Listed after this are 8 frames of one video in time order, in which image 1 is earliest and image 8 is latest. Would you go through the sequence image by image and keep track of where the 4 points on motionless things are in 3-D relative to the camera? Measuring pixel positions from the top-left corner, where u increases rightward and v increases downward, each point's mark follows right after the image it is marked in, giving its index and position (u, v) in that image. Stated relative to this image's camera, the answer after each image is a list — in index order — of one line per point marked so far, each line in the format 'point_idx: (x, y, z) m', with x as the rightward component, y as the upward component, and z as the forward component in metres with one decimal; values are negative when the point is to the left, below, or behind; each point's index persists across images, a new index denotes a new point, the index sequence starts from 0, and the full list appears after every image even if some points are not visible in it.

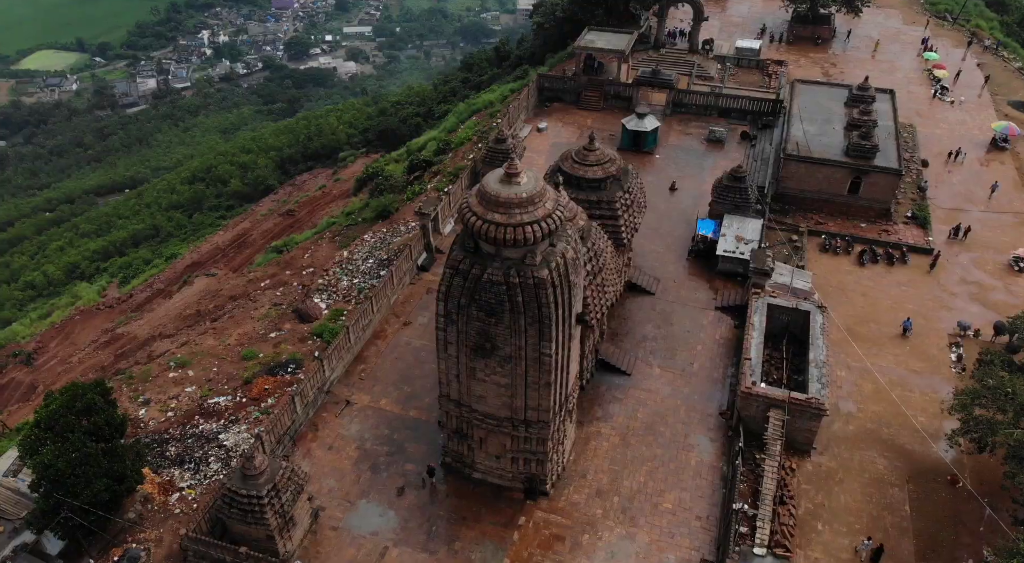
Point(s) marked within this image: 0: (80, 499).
0: (-8.5, -4.3, +14.4) m
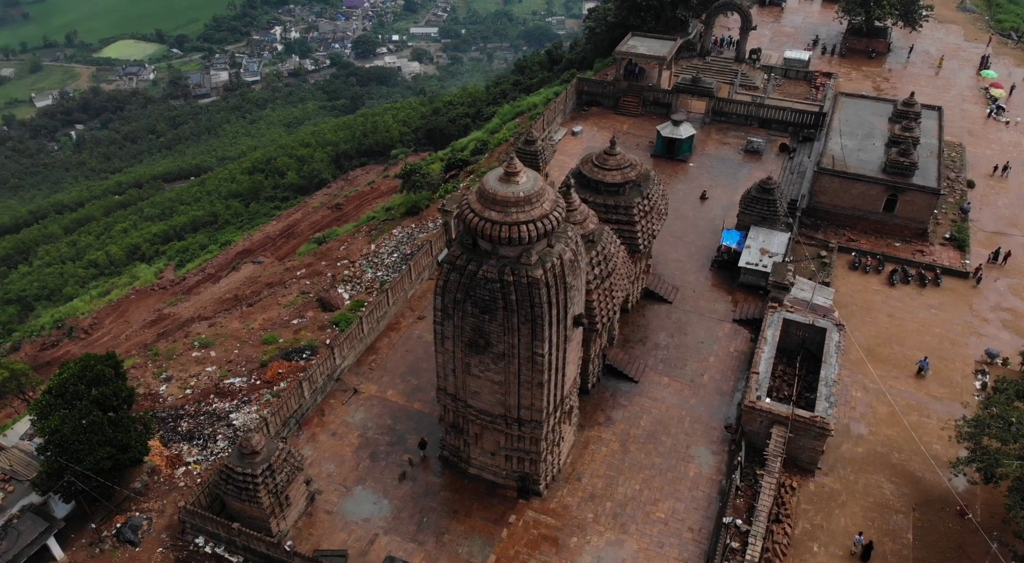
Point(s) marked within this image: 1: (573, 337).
0: (-8.8, -3.7, +15.1) m
1: (+1.3, -1.3, +16.2) m
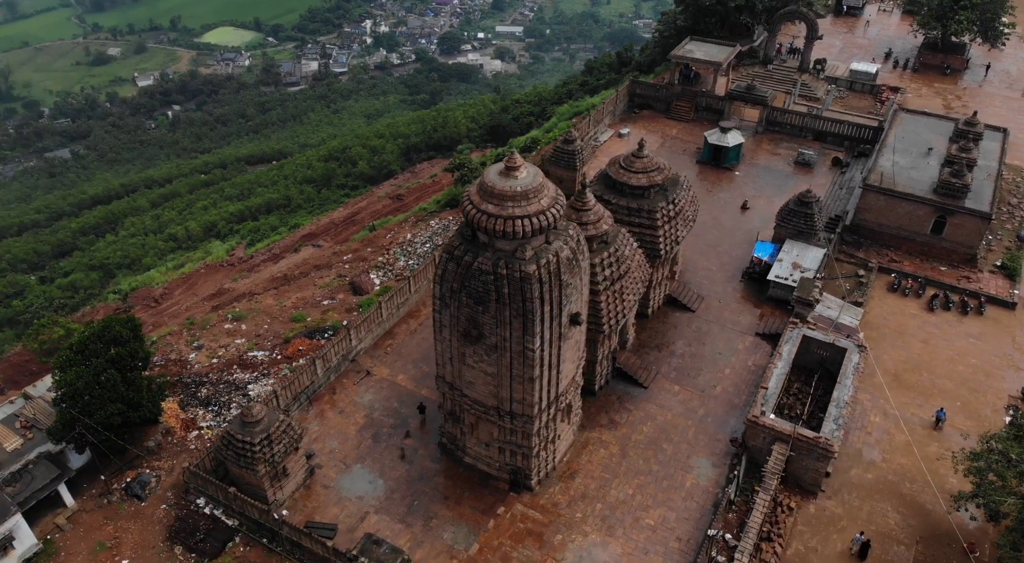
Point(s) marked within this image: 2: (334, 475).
0: (-9.1, -3.0, +16.0) m
1: (+1.3, -1.2, +16.2) m
2: (-4.4, -4.8, +18.3) m
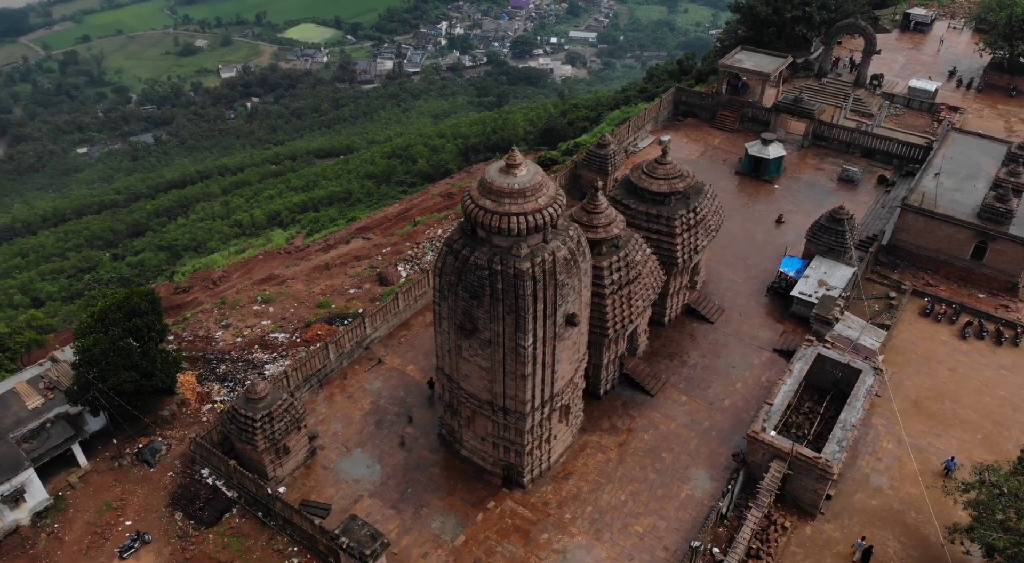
0: (-9.3, -2.3, +16.9) m
1: (+1.2, -1.2, +16.3) m
2: (-4.5, -4.5, +18.7) m
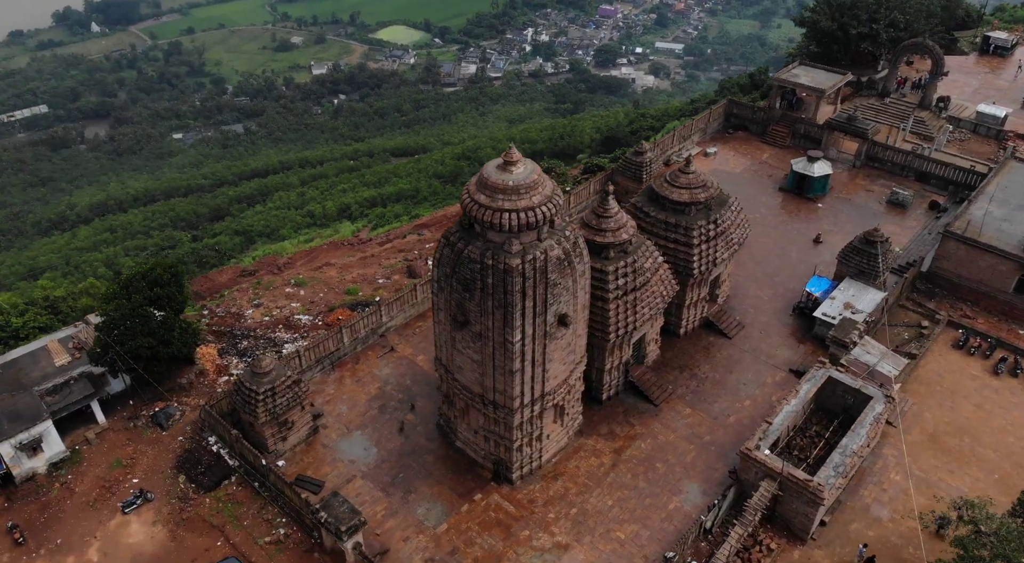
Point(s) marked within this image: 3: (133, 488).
0: (-9.4, -1.6, +17.9) m
1: (+1.0, -1.2, +16.4) m
2: (-4.7, -4.1, +19.3) m
3: (-9.1, -4.9, +17.6) m
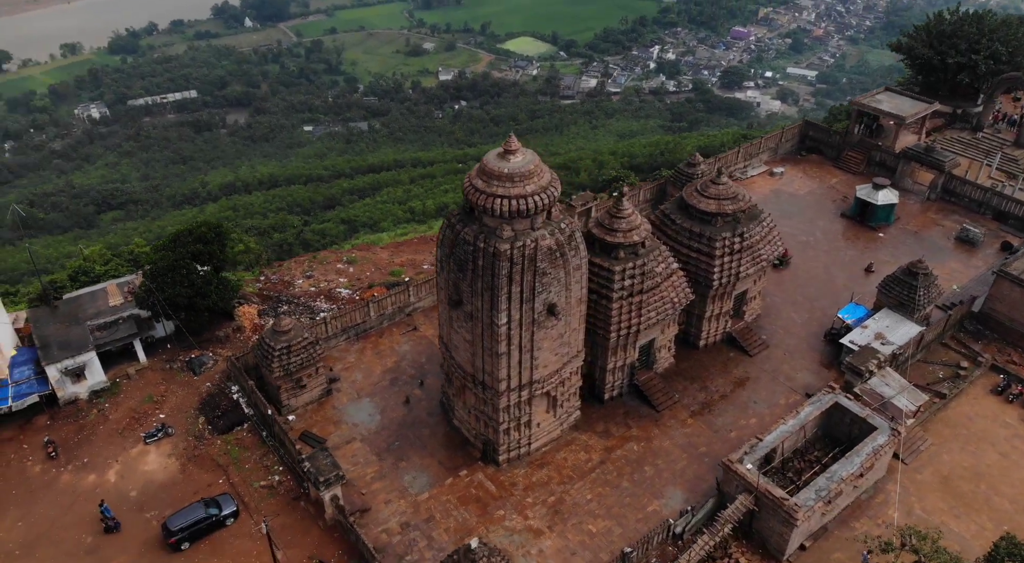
0: (-9.3, -0.4, +19.8) m
1: (+0.8, -1.0, +16.9) m
2: (-4.7, -3.3, +20.5) m
3: (-9.3, -3.7, +19.4) m
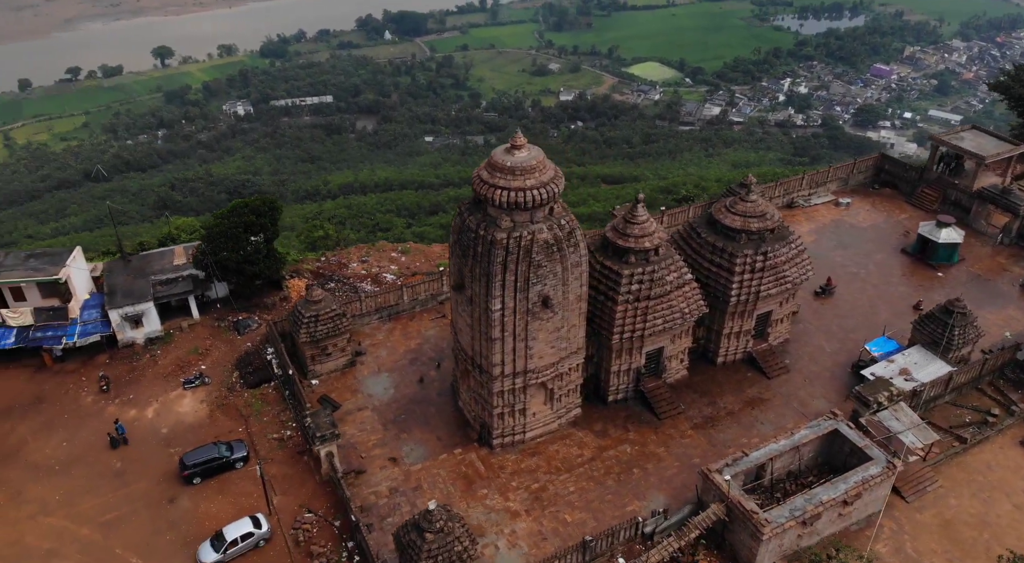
0: (-8.7, +0.7, +22.0) m
1: (+0.8, -0.9, +17.6) m
2: (-4.4, -2.7, +22.0) m
3: (-9.2, -2.6, +21.6) m
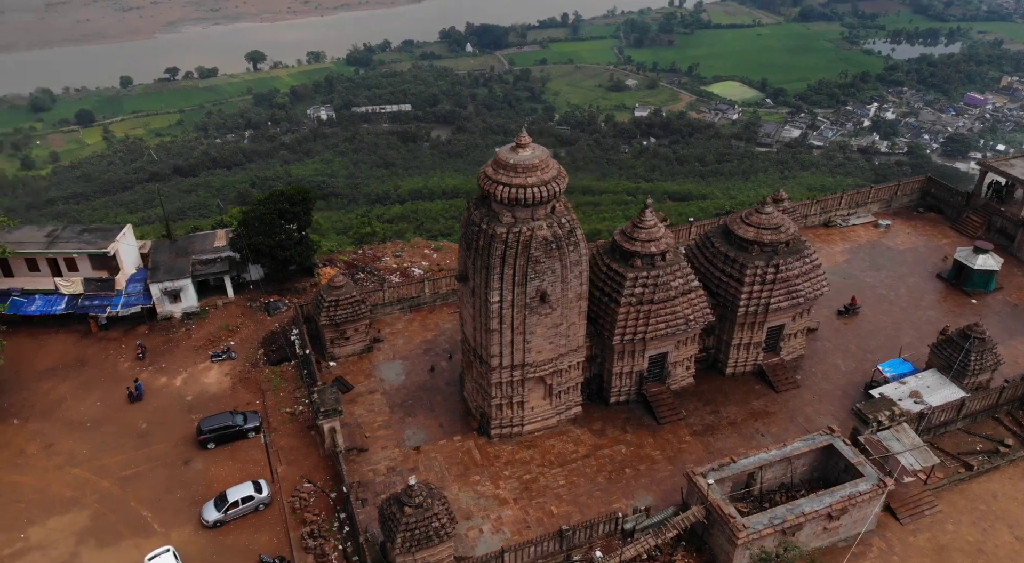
0: (-8.2, +1.2, +23.4) m
1: (+0.7, -0.8, +18.2) m
2: (-4.1, -2.4, +23.0) m
3: (-8.9, -2.0, +23.0) m
